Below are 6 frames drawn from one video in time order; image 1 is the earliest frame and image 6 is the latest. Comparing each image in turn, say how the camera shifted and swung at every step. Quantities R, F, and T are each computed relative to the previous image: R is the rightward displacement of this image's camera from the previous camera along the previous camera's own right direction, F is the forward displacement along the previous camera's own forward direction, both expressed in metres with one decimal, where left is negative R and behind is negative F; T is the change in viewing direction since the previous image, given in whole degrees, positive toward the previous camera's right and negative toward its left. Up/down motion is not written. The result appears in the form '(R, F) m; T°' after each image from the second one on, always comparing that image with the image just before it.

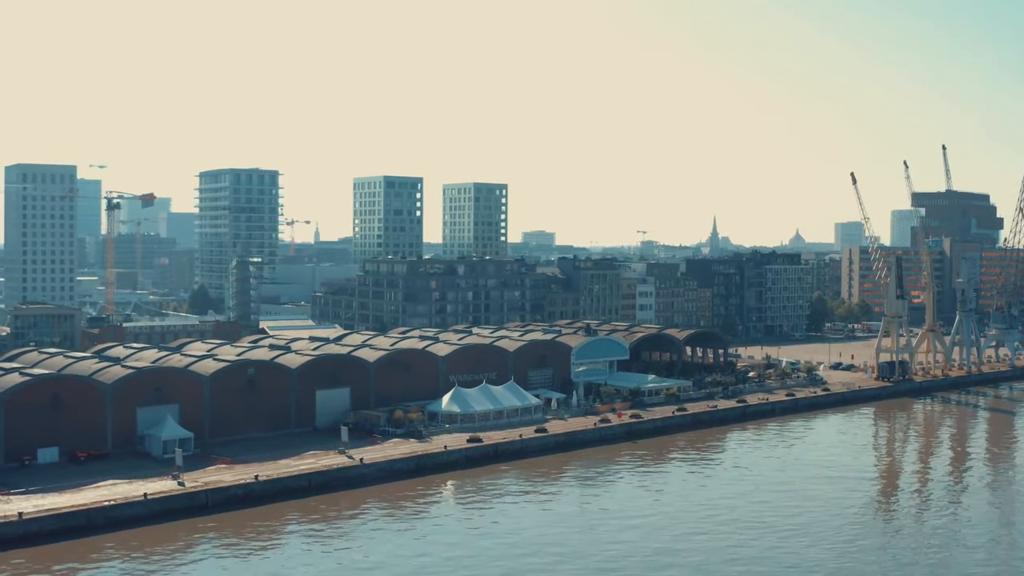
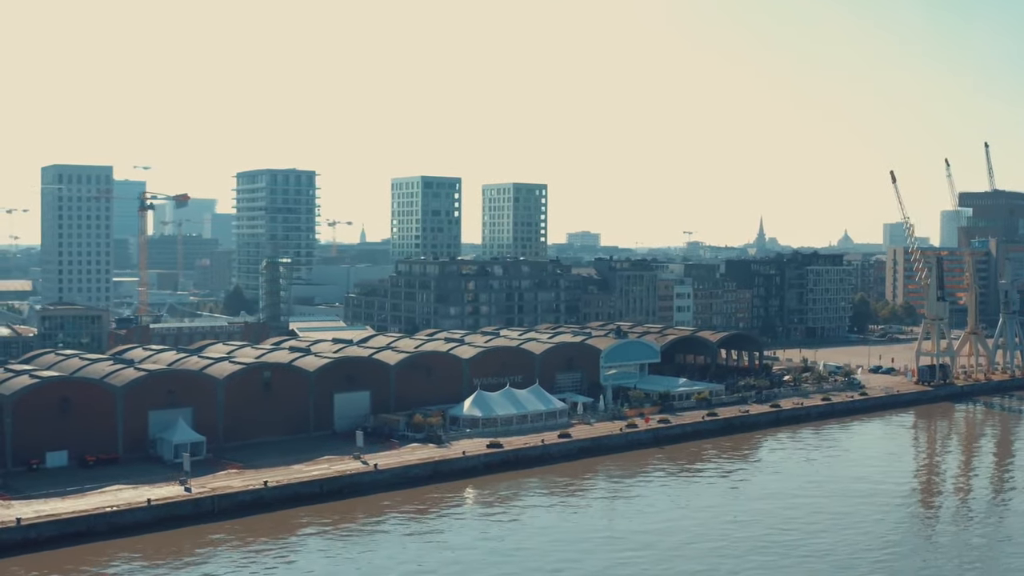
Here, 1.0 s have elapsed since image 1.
(+0.7, +1.0) m; -2°
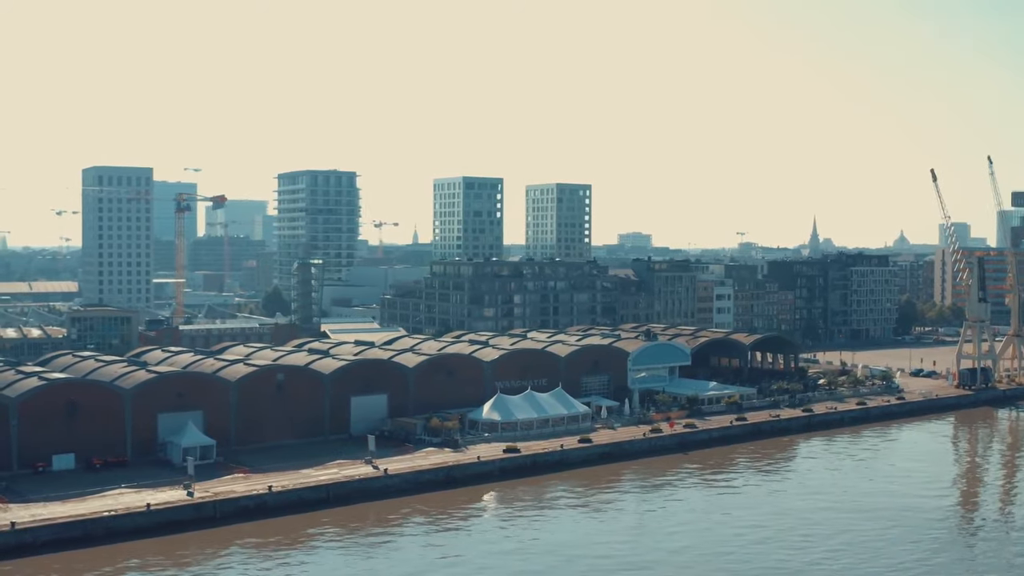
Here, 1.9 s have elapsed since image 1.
(+1.1, +0.8) m; -3°
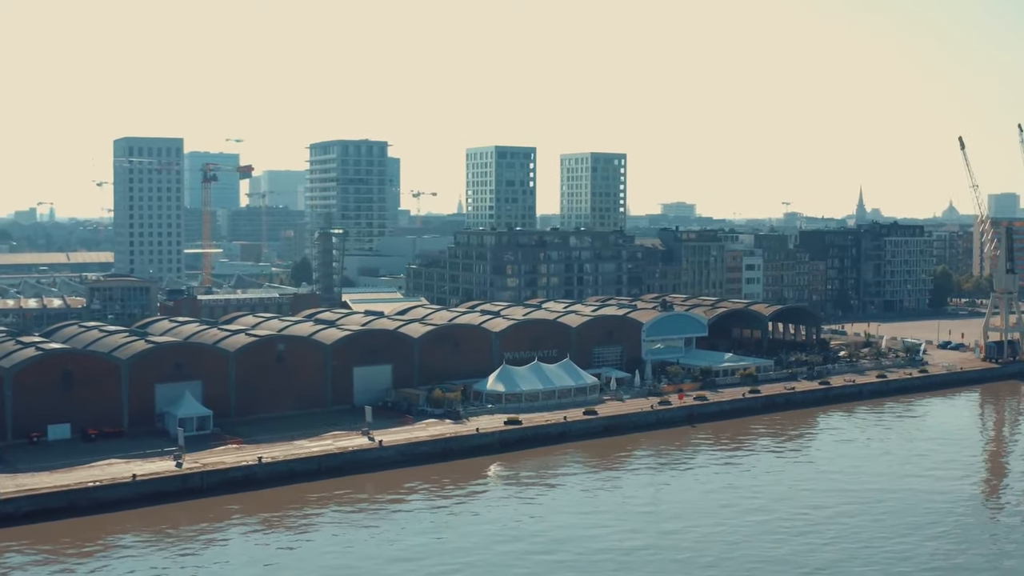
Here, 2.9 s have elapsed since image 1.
(+1.3, +0.6) m; -2°
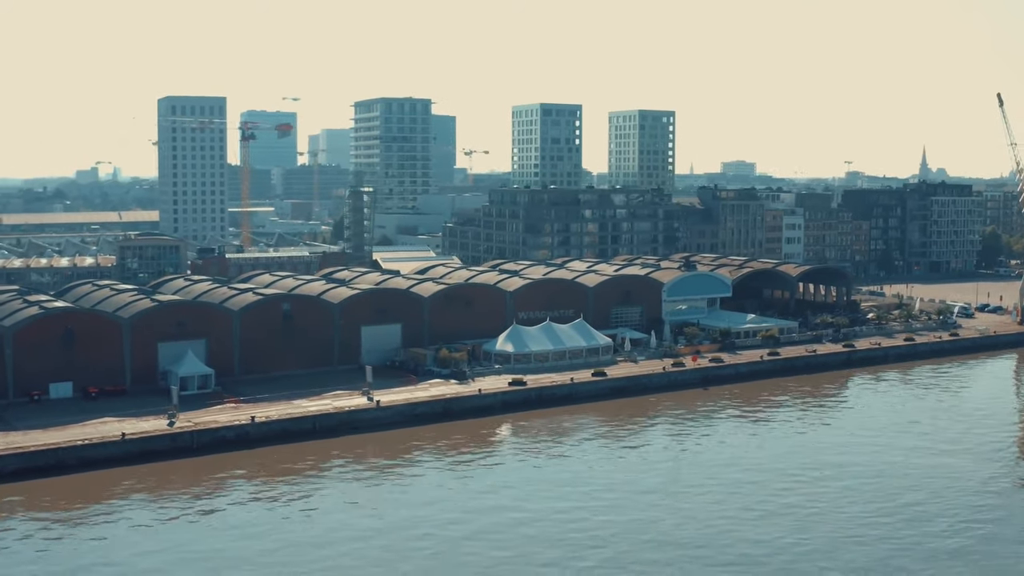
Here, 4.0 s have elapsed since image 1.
(+1.6, +0.5) m; -3°
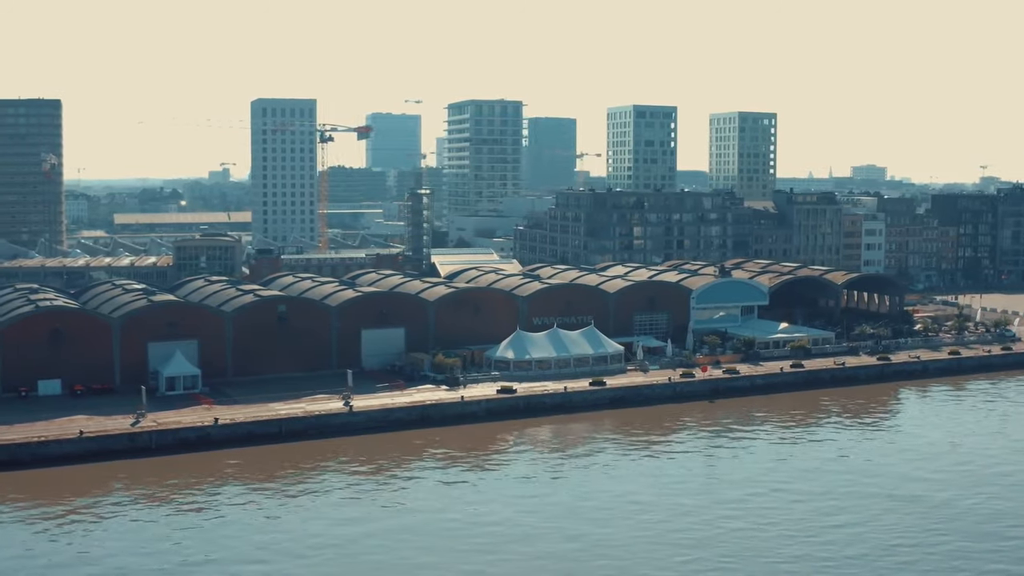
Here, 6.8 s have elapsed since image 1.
(+4.0, +0.9) m; -7°
